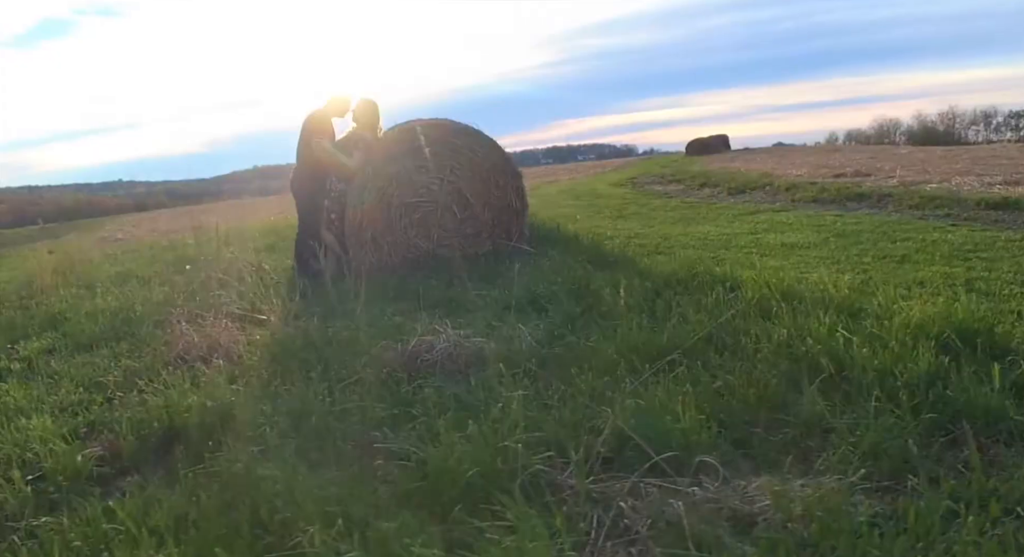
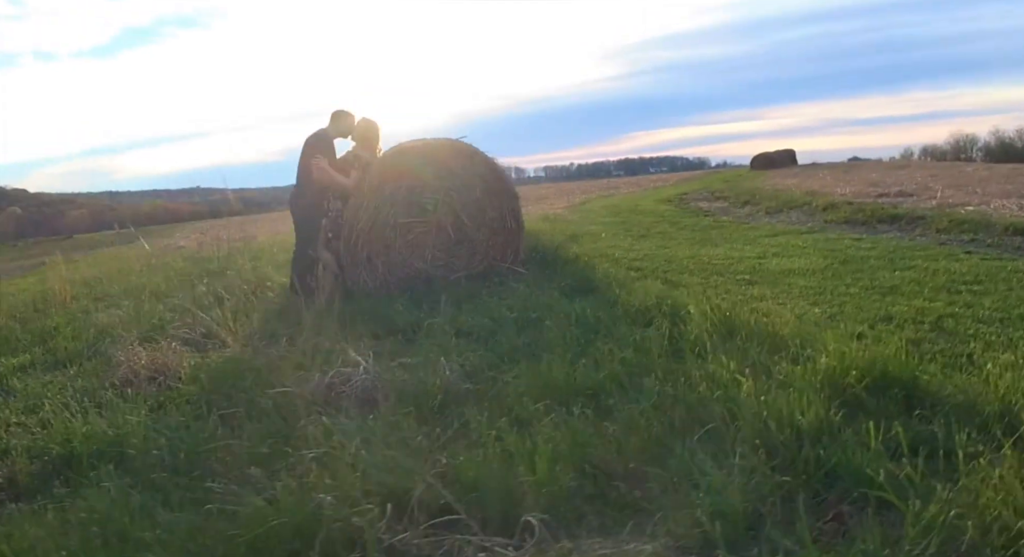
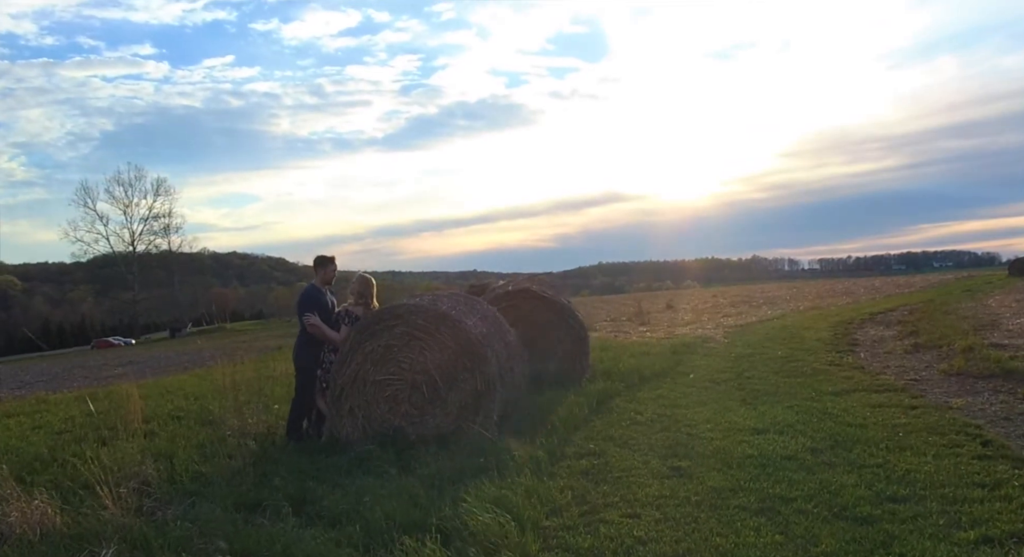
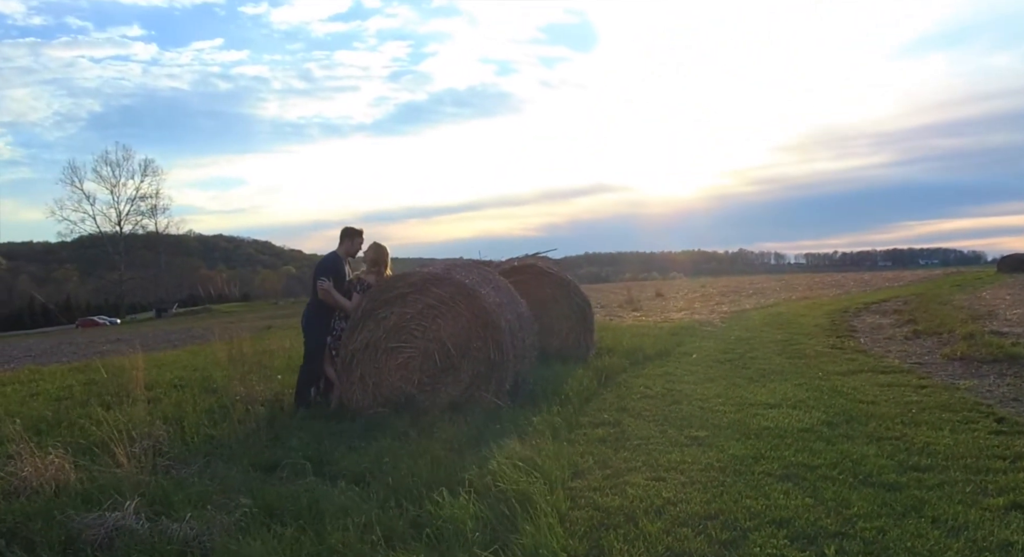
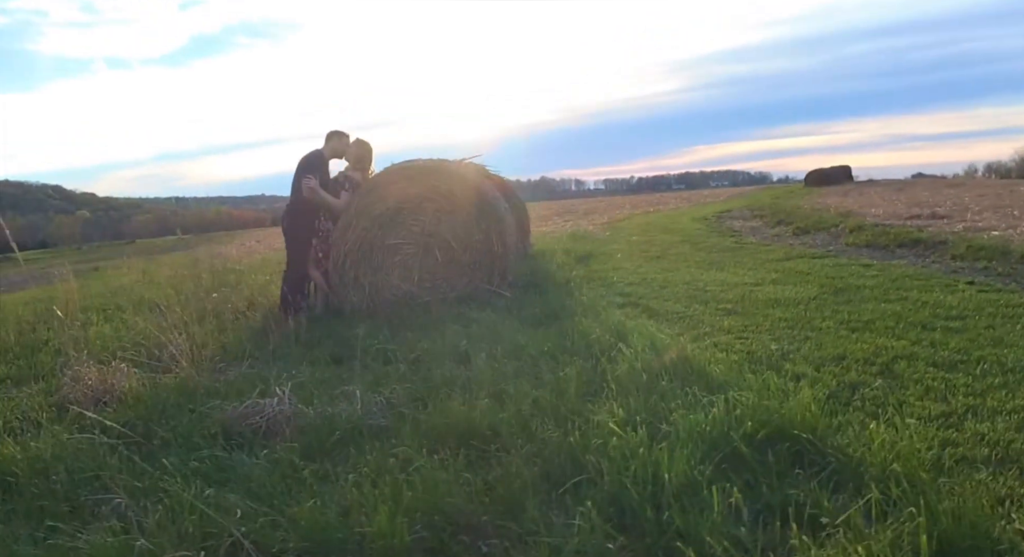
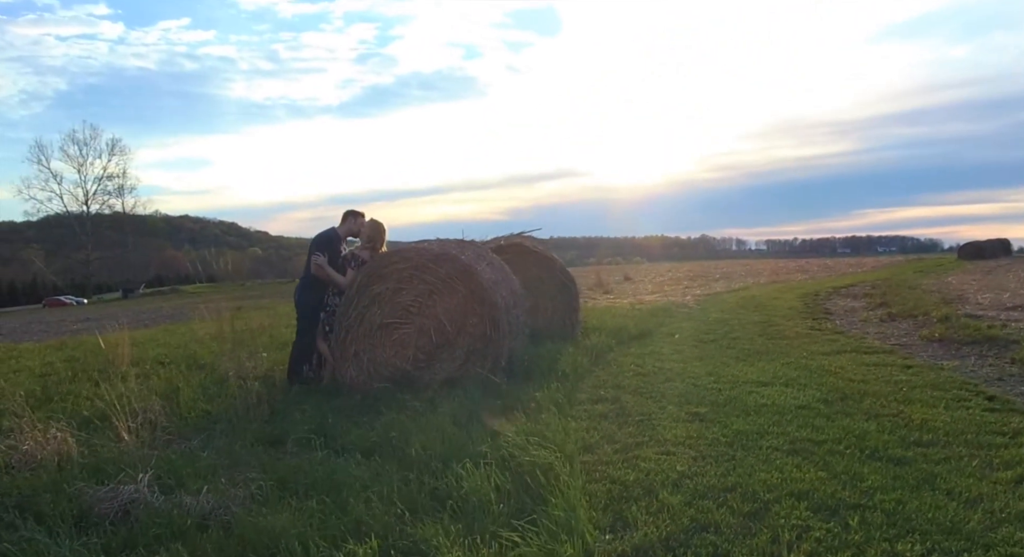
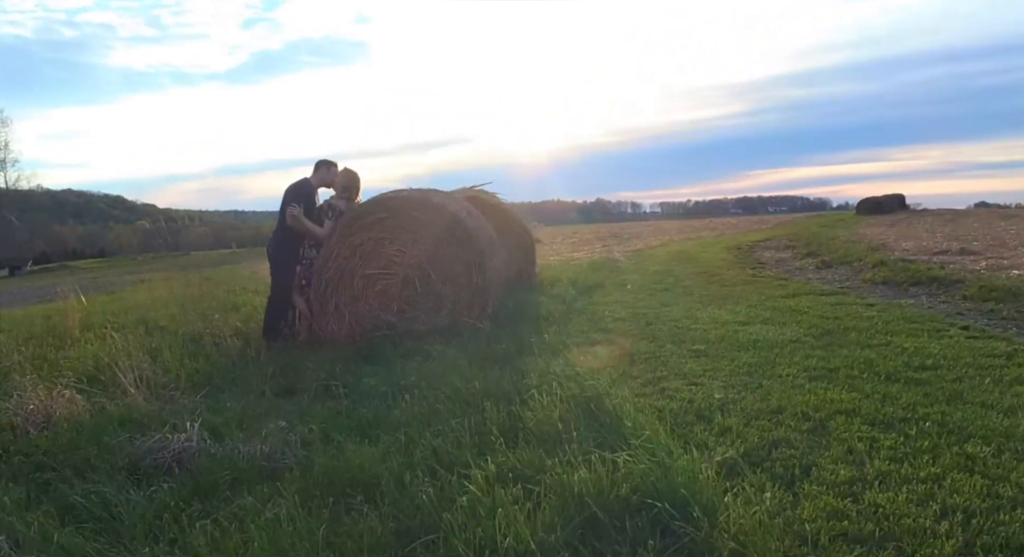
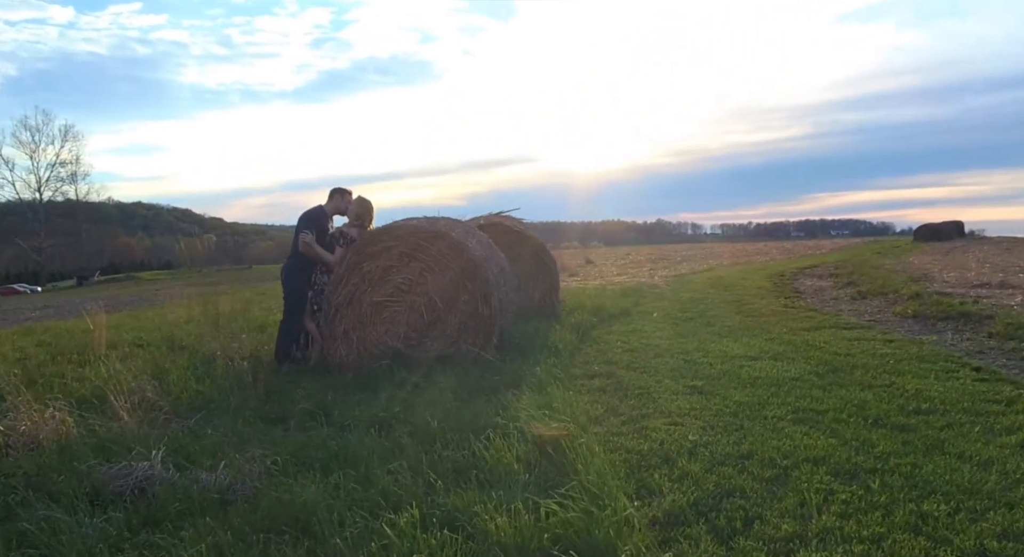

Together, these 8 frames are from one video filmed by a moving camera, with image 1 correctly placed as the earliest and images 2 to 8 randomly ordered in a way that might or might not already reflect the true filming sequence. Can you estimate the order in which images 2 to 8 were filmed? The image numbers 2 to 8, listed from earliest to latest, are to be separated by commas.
2, 5, 7, 8, 6, 4, 3
